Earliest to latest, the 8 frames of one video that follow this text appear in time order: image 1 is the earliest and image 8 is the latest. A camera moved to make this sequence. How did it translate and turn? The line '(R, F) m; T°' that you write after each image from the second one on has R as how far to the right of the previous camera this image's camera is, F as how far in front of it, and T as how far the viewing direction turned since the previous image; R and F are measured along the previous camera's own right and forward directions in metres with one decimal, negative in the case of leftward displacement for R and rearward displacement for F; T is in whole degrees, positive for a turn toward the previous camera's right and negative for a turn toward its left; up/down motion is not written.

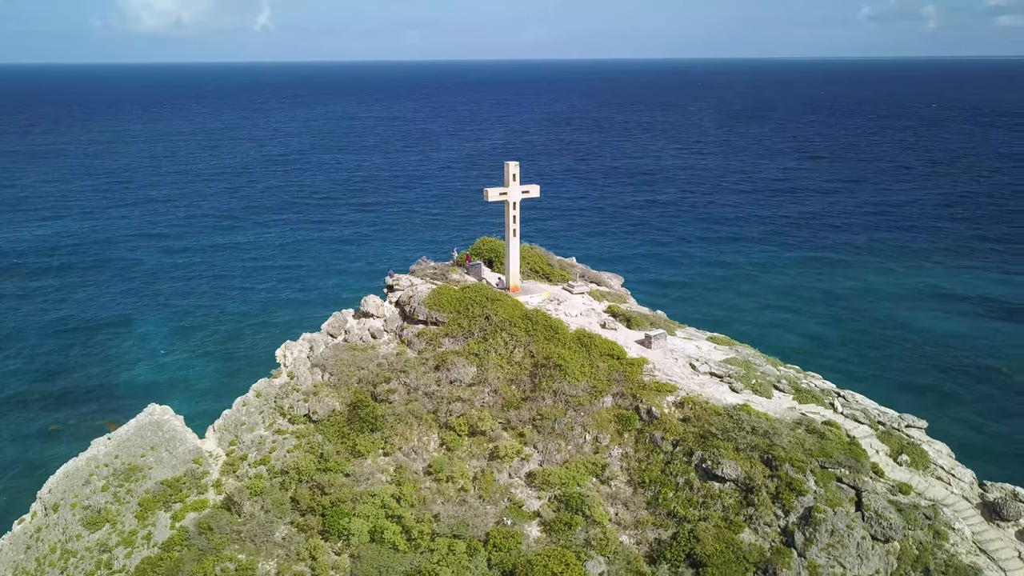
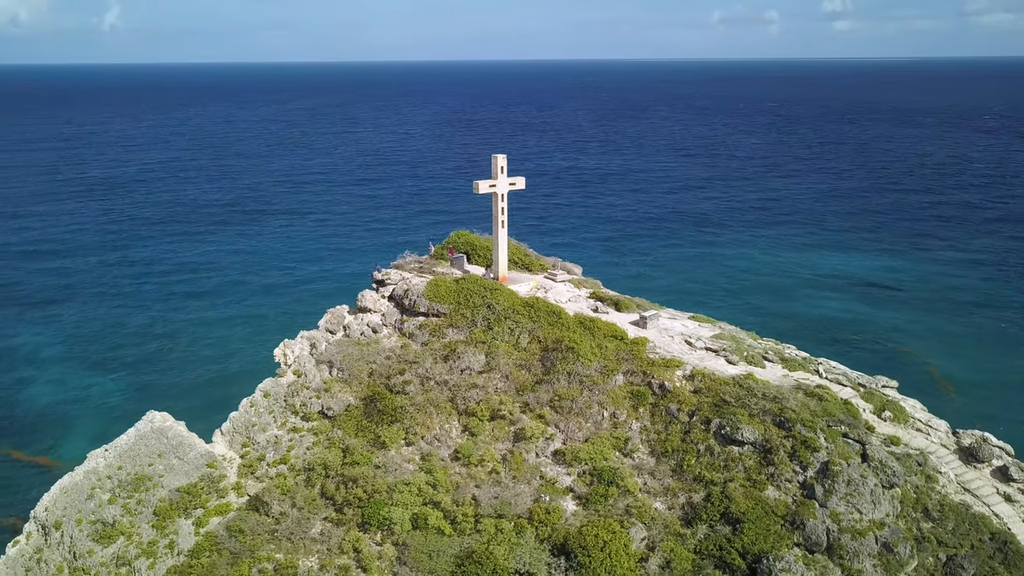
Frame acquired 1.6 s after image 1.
(-2.8, -0.3) m; +9°
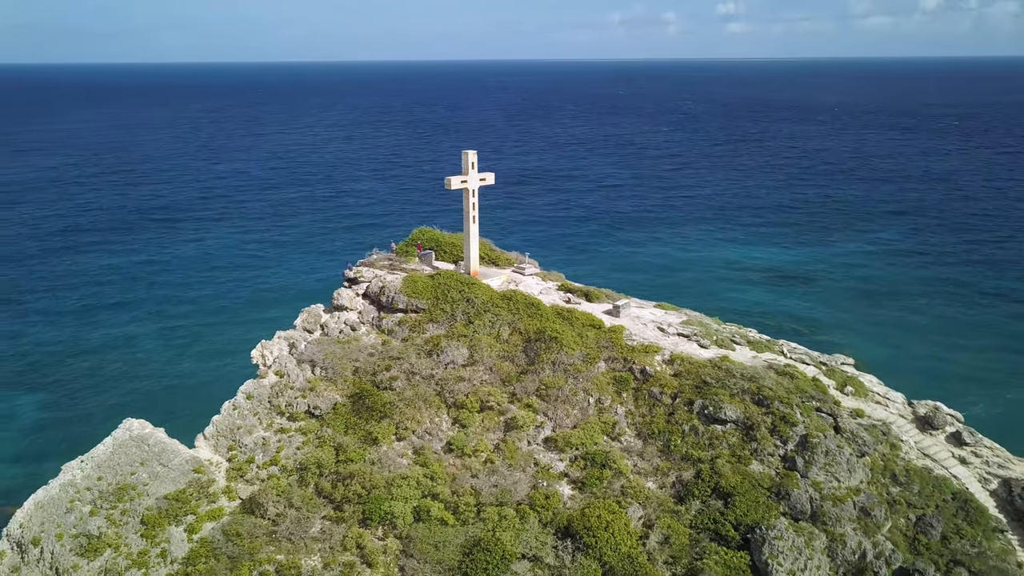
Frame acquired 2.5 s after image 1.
(-1.5, -0.2) m; +6°
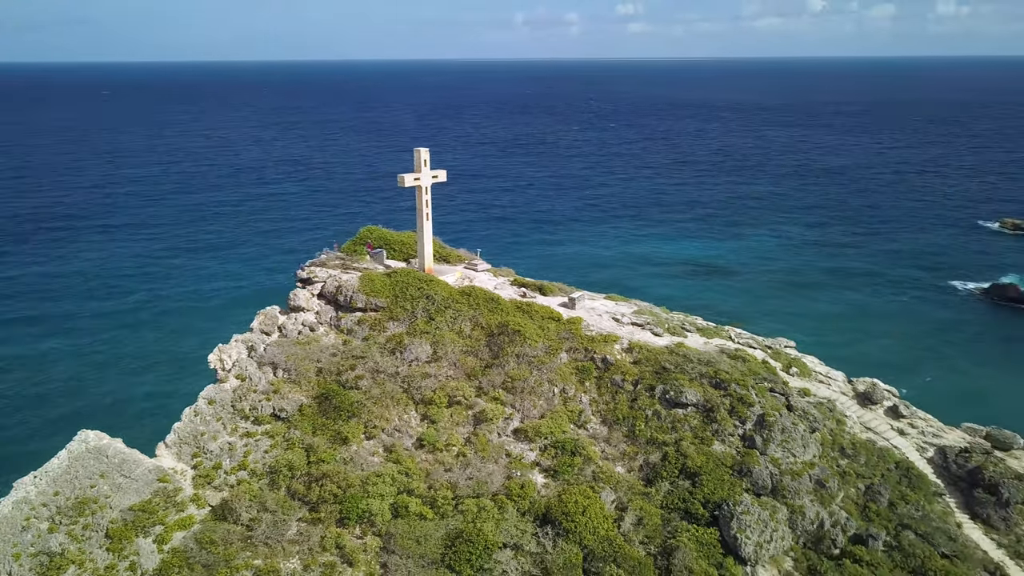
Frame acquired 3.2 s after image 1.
(-1.1, -0.2) m; +6°
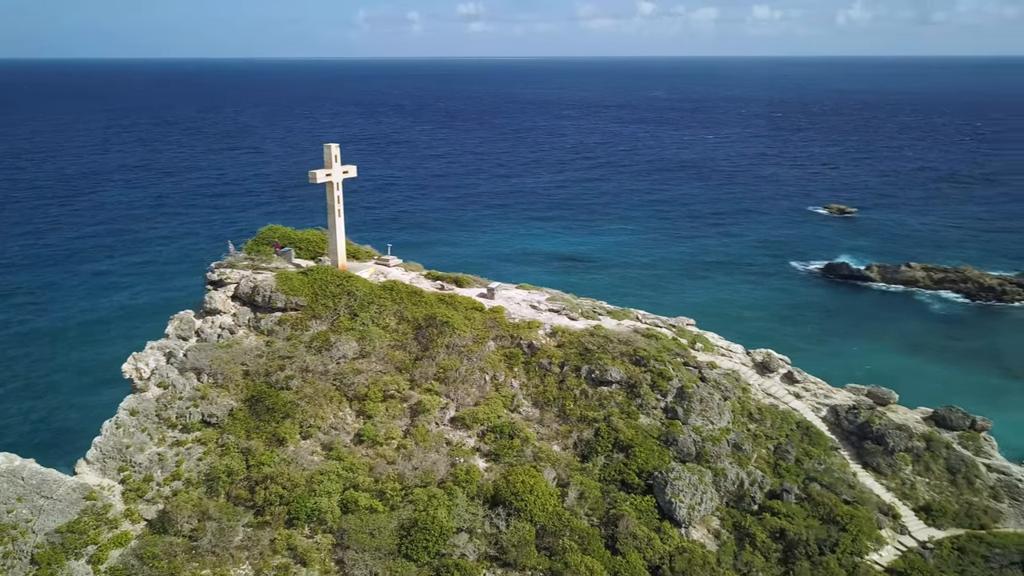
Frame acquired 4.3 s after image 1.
(-1.6, -0.3) m; +10°
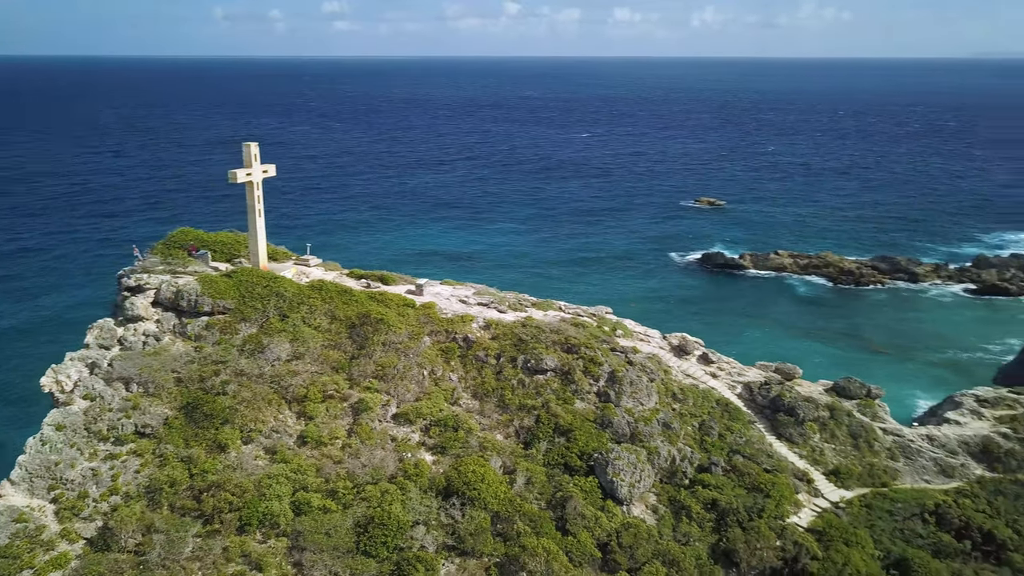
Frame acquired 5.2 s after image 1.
(-1.3, -0.2) m; +9°
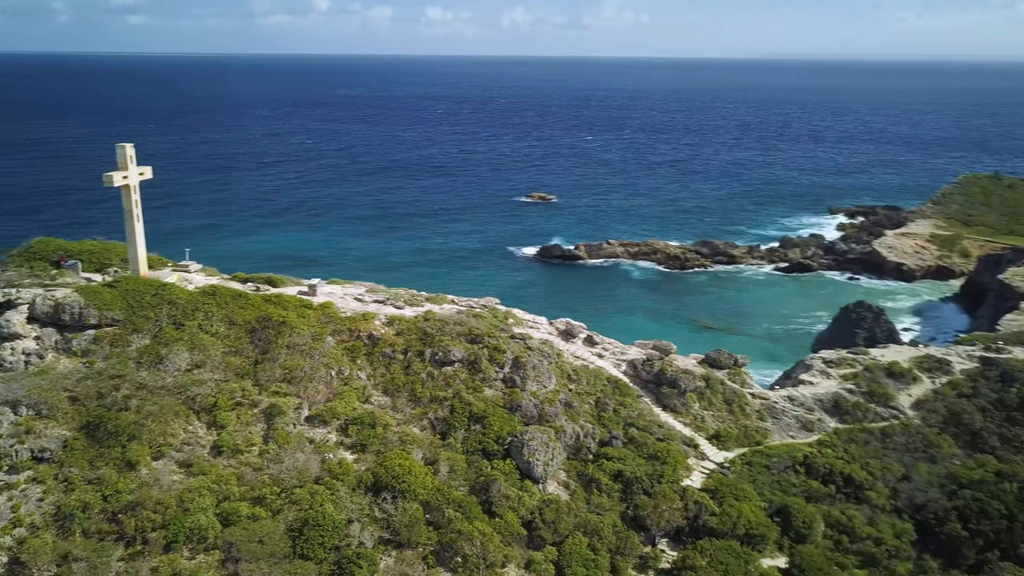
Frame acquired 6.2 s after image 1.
(-1.8, -0.3) m; +12°
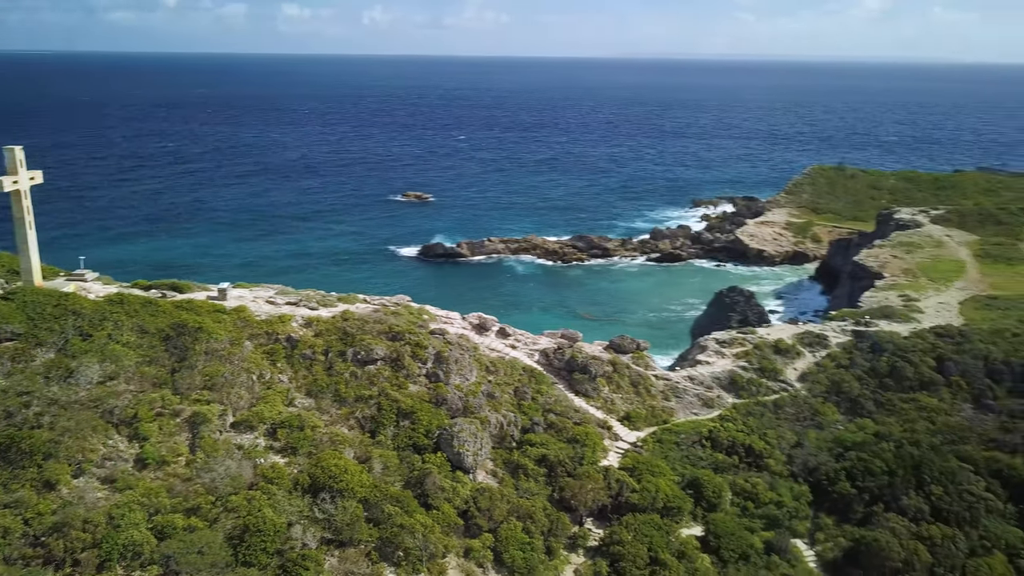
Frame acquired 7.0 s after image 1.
(-1.1, -0.3) m; +9°
